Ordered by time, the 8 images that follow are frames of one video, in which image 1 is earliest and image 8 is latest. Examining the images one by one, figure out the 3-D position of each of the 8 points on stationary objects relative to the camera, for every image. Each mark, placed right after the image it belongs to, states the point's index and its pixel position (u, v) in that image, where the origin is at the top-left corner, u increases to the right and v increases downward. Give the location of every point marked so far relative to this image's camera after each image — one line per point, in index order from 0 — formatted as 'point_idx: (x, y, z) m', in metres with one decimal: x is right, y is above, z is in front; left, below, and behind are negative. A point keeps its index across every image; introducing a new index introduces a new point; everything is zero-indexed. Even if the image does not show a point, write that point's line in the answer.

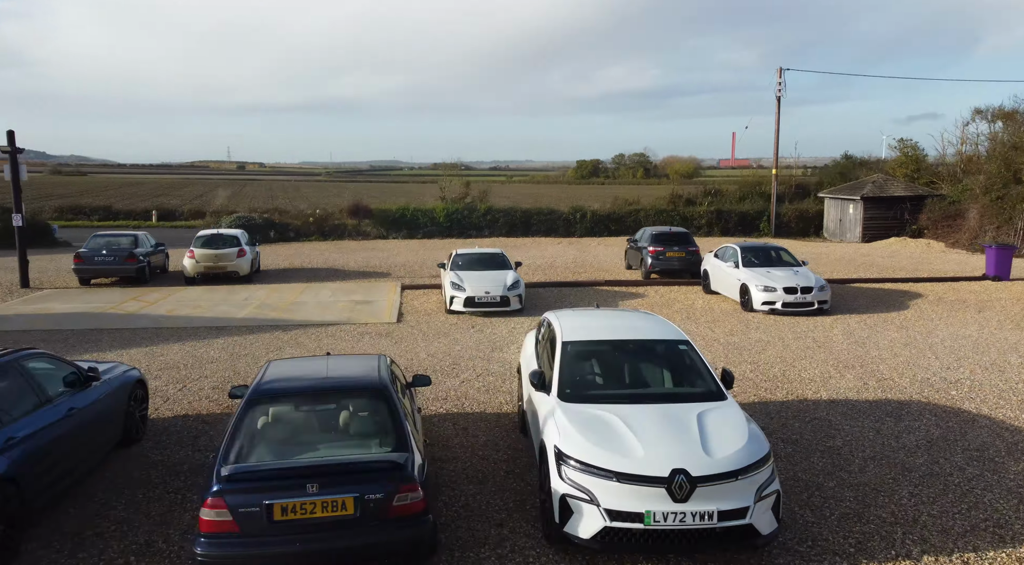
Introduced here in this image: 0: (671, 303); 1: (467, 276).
0: (+2.8, -0.3, +13.9) m
1: (-0.7, +0.1, +12.9) m
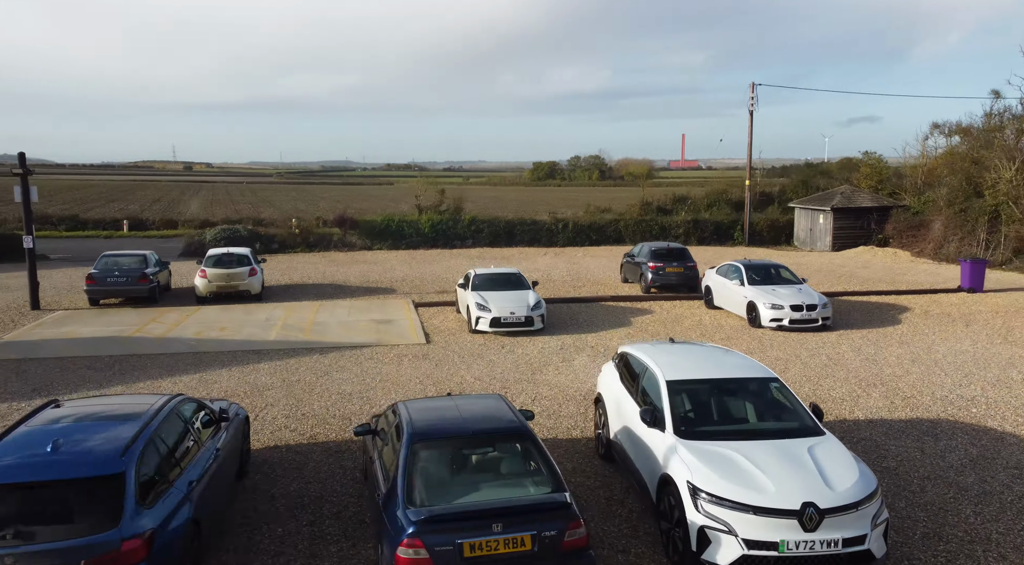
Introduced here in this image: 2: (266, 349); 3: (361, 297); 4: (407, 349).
0: (+3.1, -0.7, +14.6) m
1: (-0.4, -0.2, +13.4) m
2: (-3.7, -1.0, +12.3) m
3: (-3.2, -0.3, +17.3) m
4: (-1.6, -1.0, +12.1) m
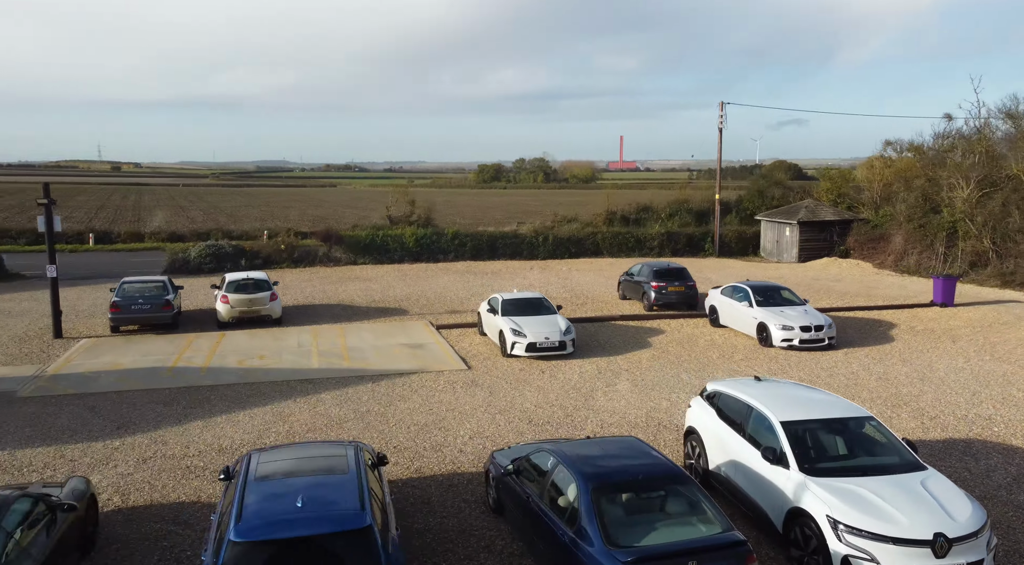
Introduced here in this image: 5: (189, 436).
0: (+3.5, -1.1, +15.6) m
1: (+0.2, -0.7, +14.1) m
2: (-3.1, -1.5, +12.7) m
3: (-3.0, -0.8, +17.8) m
4: (-0.9, -1.5, +12.8) m
5: (-4.0, -1.9, +9.9) m
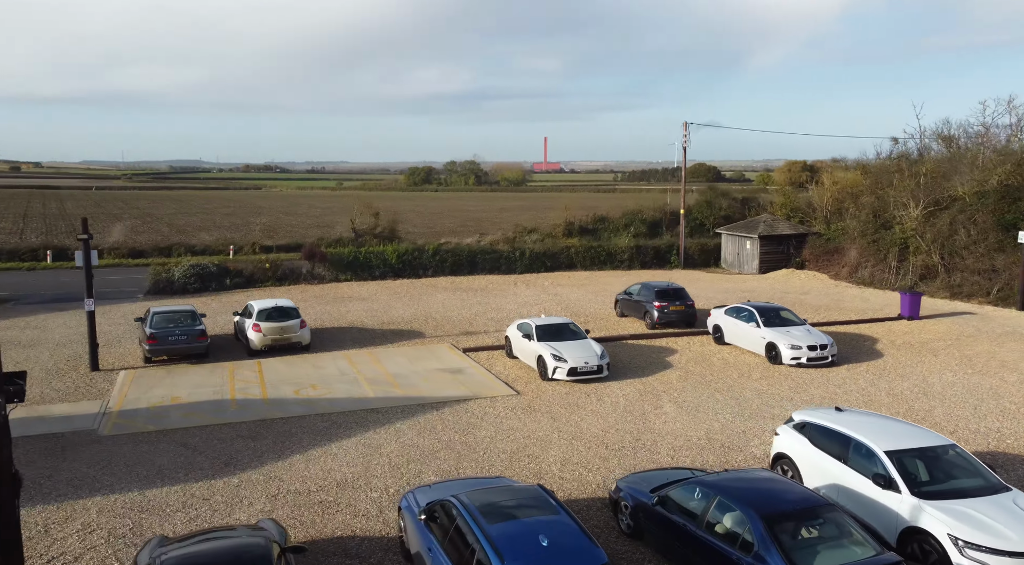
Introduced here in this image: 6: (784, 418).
0: (+4.1, -1.6, +16.9) m
1: (+0.9, -1.2, +15.2) m
2: (-2.2, -2.1, +13.5) m
3: (-2.6, -1.4, +18.5) m
4: (0.0, -2.0, +13.7) m
5: (-2.8, -2.5, +10.6) m
6: (+4.4, -2.2, +12.6) m
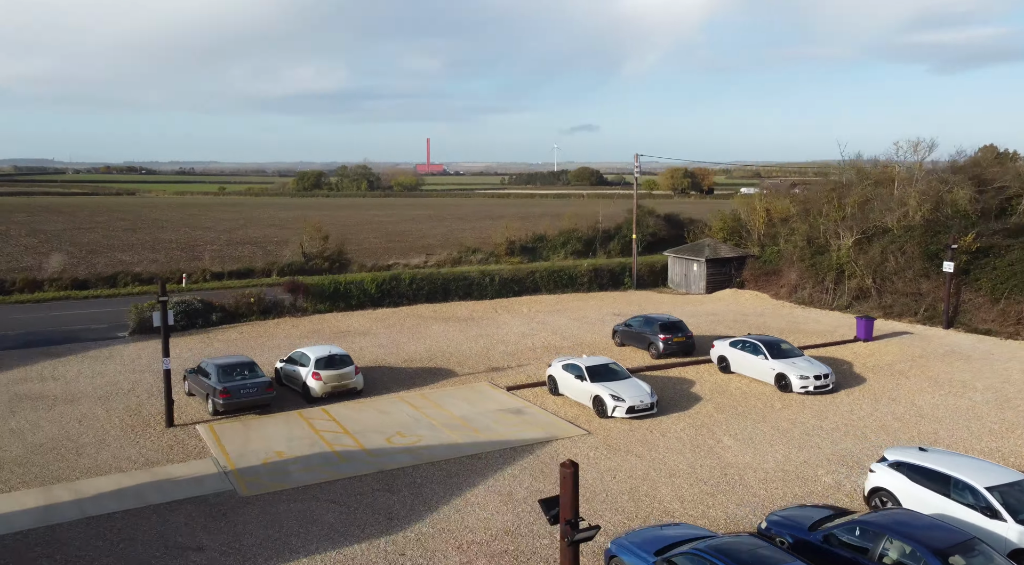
0: (+5.1, -2.5, +19.3) m
1: (+2.2, -2.2, +17.1) m
2: (-0.6, -3.2, +14.9) m
3: (-1.8, -2.5, +19.8) m
4: (+1.5, -3.1, +15.5) m
5: (-0.8, -3.6, +12.0) m
6: (+6.0, -3.1, +15.0) m
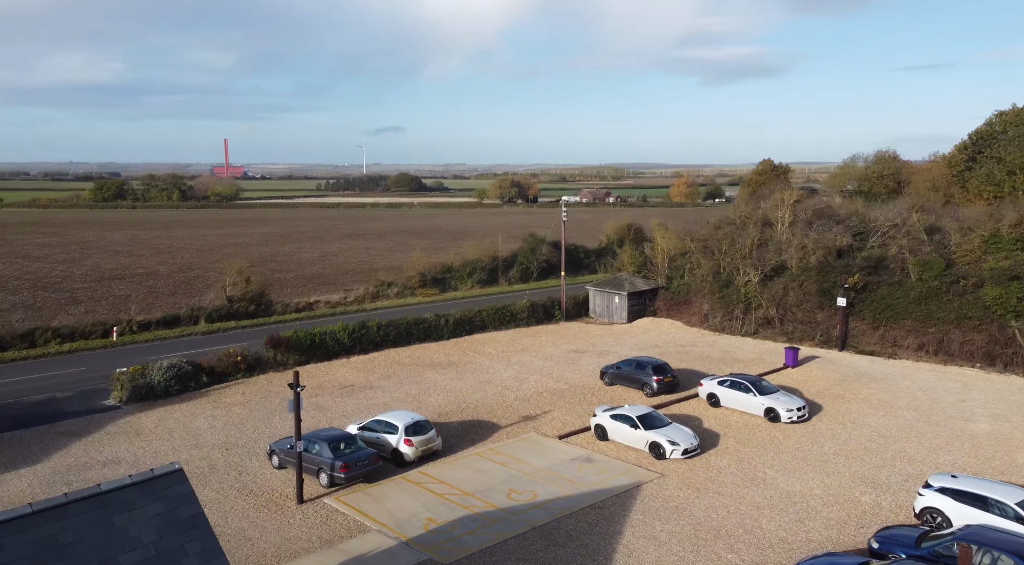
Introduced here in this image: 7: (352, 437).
0: (+6.3, -4.1, +23.7) m
1: (+4.0, -3.9, +20.9) m
2: (+1.9, -5.0, +18.1) m
3: (-0.5, -4.3, +22.6) m
4: (+3.7, -4.8, +19.2) m
5: (+2.4, -5.3, +15.2) m
6: (+8.2, -4.6, +19.9) m
7: (-4.0, -3.8, +19.9) m
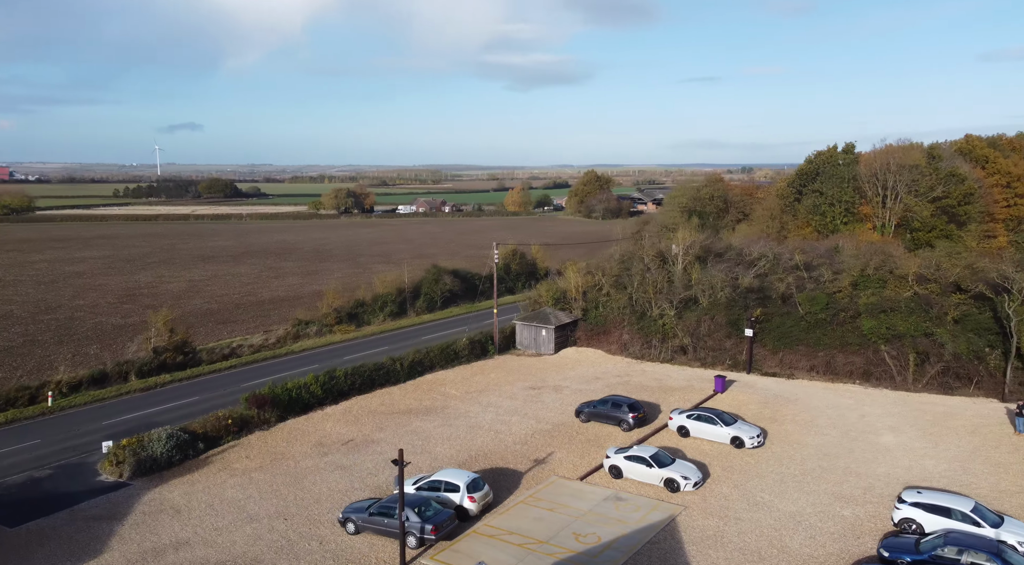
0: (+6.7, -6.0, +28.4) m
1: (+5.1, -5.8, +25.1) m
2: (+3.7, -6.9, +21.9) m
3: (+0.4, -6.4, +25.7) m
4: (+5.3, -6.7, +23.4) m
5: (+5.0, -7.3, +19.2) m
6: (+9.5, -6.4, +25.1) m
7: (-2.4, -6.0, +22.2) m
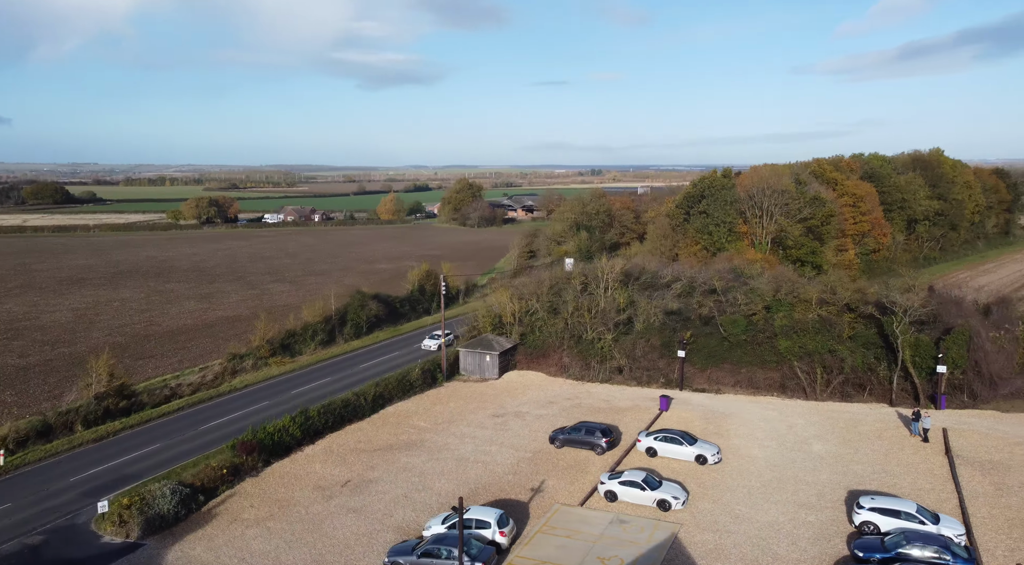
0: (+6.4, -7.5, +32.1) m
1: (+5.5, -7.4, +28.5) m
2: (+4.7, -8.5, +25.1) m
3: (+0.7, -8.1, +28.2) m
4: (+6.0, -8.3, +26.9) m
5: (+6.5, -8.9, +22.7) m
6: (+9.7, -7.9, +29.4) m
7: (-1.4, -7.8, +24.2) m
